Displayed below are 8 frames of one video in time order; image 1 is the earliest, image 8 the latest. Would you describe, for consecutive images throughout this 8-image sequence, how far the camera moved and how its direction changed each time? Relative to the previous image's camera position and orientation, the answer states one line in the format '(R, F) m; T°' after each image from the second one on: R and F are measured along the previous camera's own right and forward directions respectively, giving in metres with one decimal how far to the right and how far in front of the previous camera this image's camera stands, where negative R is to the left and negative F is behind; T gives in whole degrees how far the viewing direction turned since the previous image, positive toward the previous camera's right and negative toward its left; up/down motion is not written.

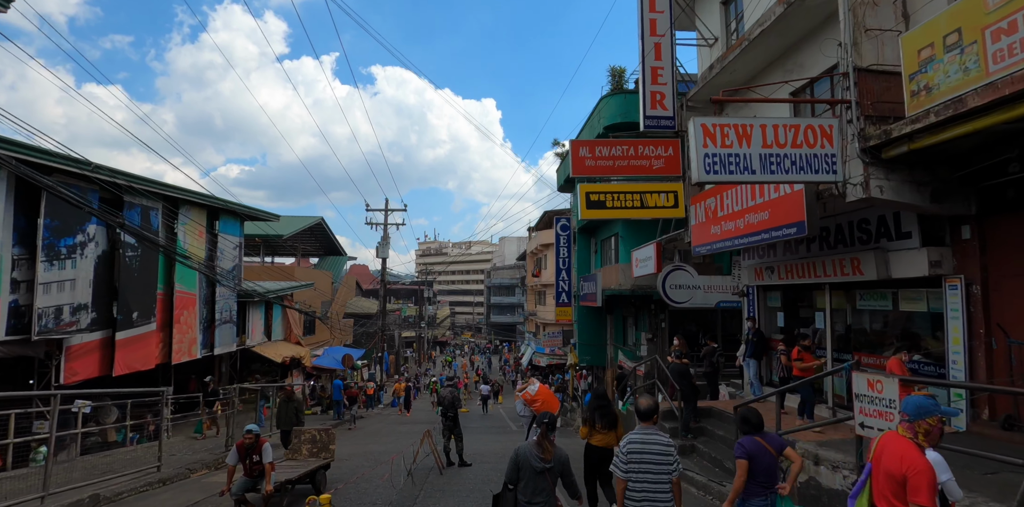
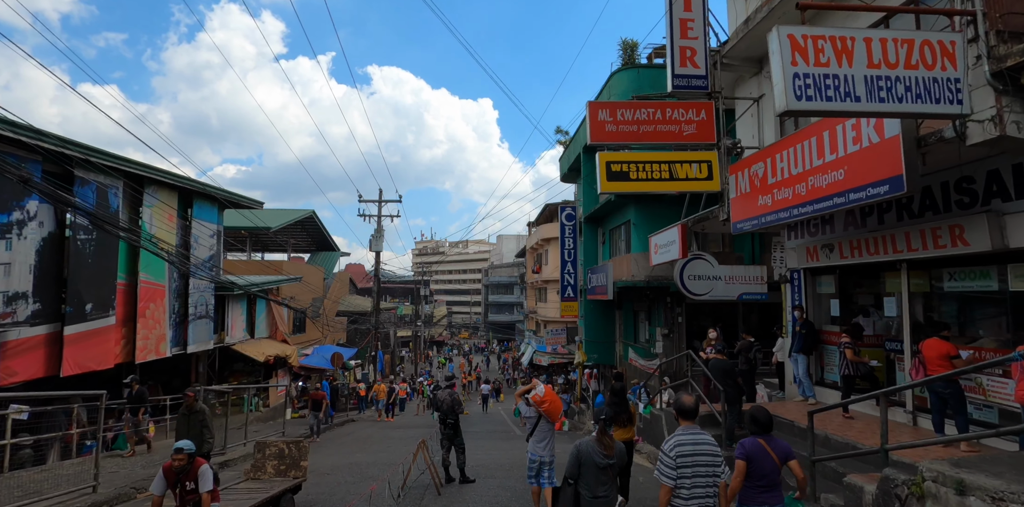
(-0.2, +1.6) m; 0°
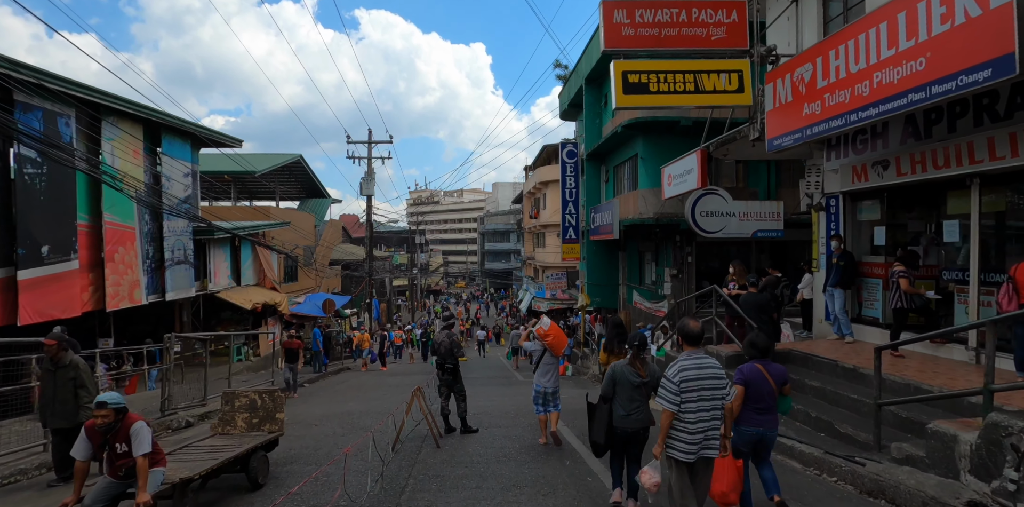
(-0.1, +1.1) m; 0°
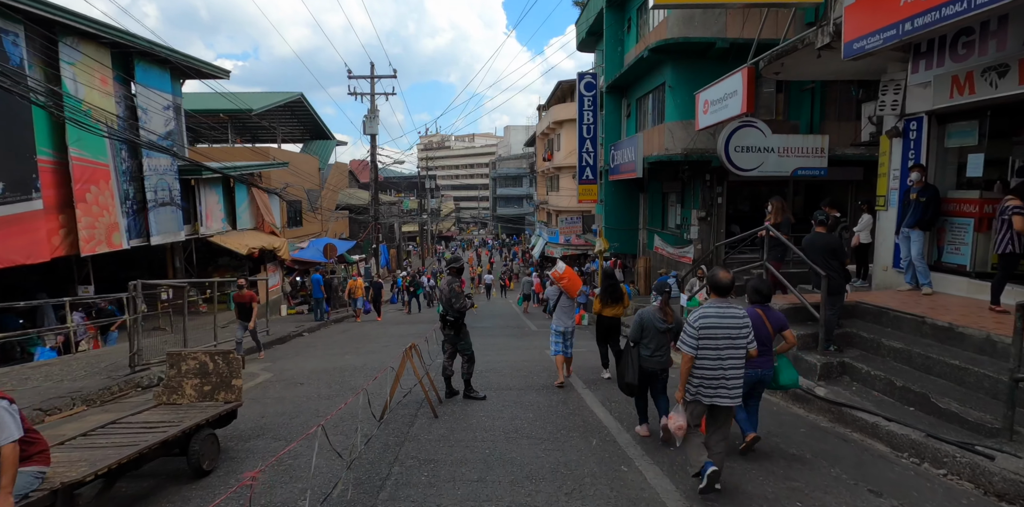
(0.0, +1.3) m; -1°
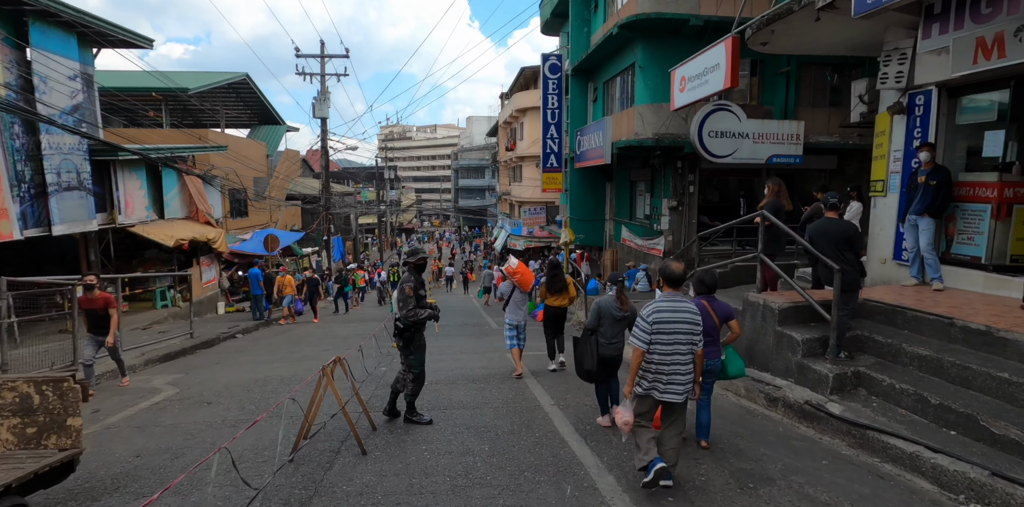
(+0.1, +1.1) m; +4°
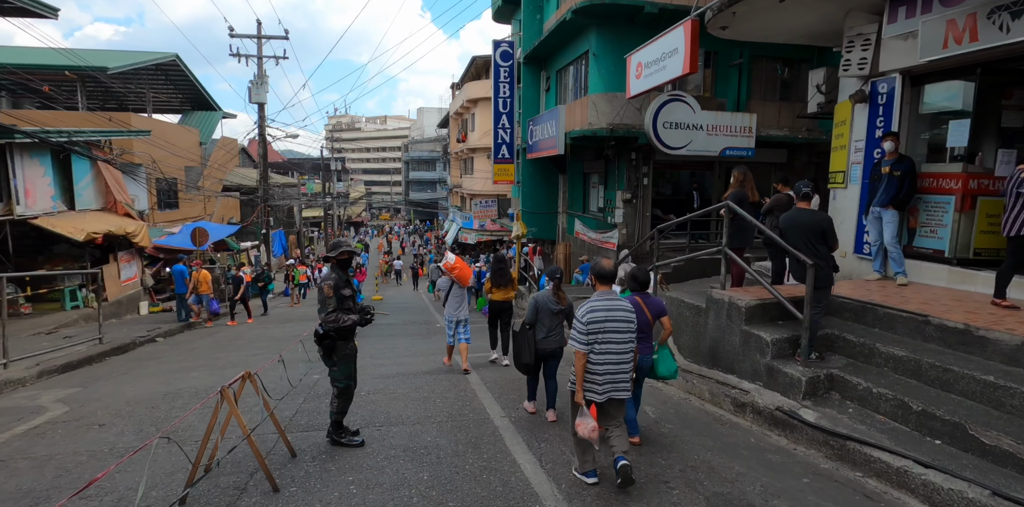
(+0.1, +0.6) m; +5°
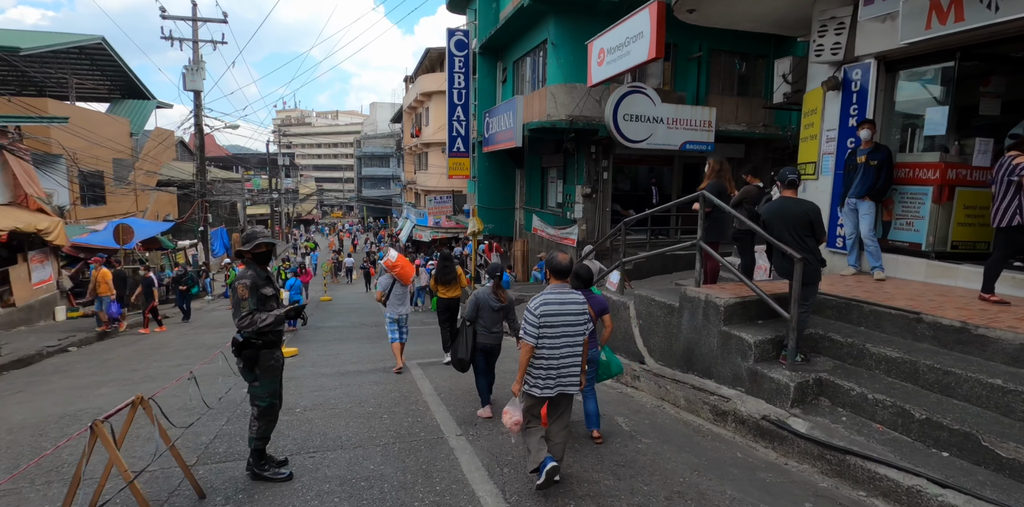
(0.0, +0.6) m; +5°
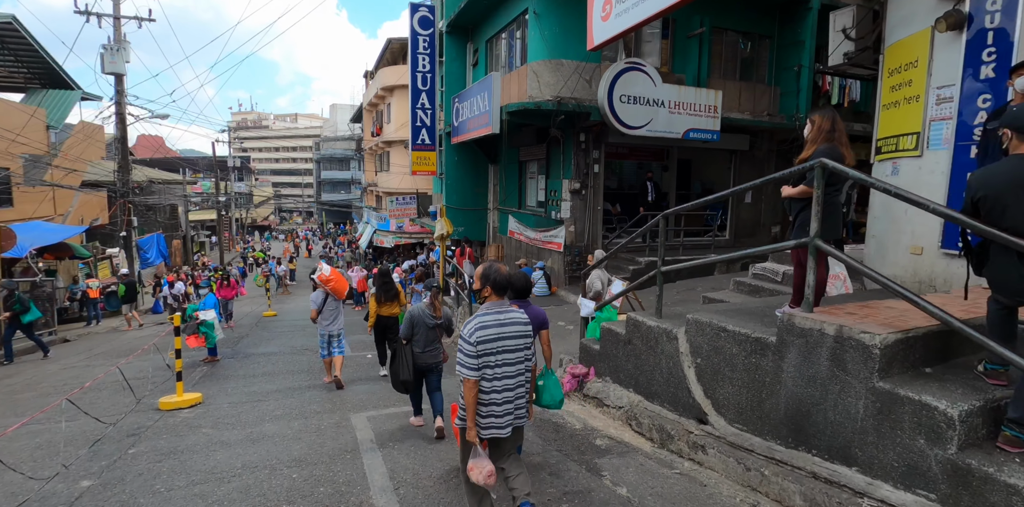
(-0.2, +2.0) m; +4°
